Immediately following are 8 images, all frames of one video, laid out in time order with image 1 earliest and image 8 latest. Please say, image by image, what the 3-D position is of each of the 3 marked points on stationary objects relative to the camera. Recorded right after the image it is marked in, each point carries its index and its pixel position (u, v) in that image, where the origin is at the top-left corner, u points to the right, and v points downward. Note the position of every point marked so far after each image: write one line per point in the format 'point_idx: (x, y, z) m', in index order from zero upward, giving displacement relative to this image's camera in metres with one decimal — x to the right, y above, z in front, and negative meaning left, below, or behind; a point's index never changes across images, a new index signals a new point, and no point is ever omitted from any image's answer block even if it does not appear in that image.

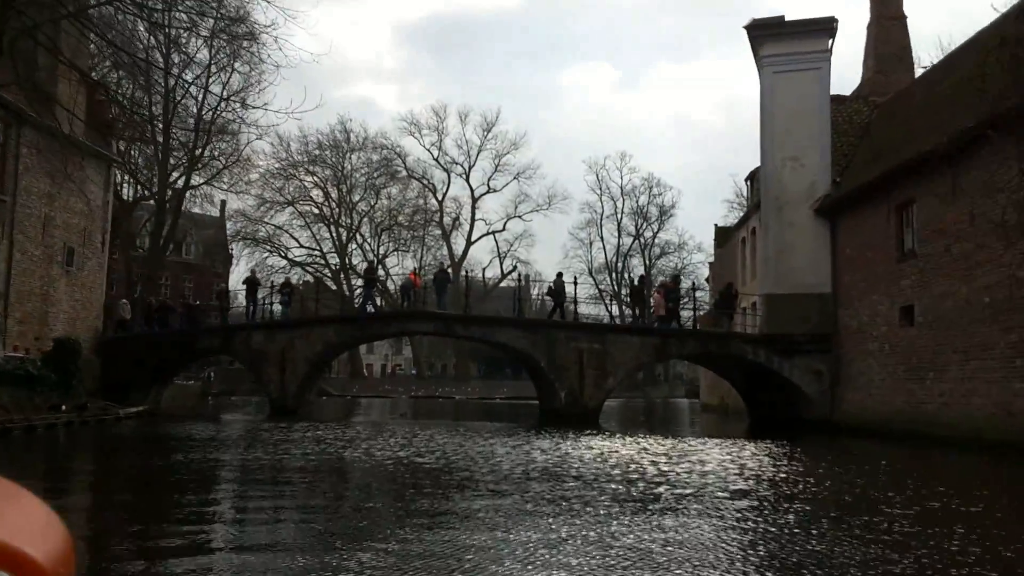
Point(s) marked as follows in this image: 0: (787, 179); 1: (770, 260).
0: (+5.9, +2.4, +19.4) m
1: (+5.6, +0.6, +19.4) m
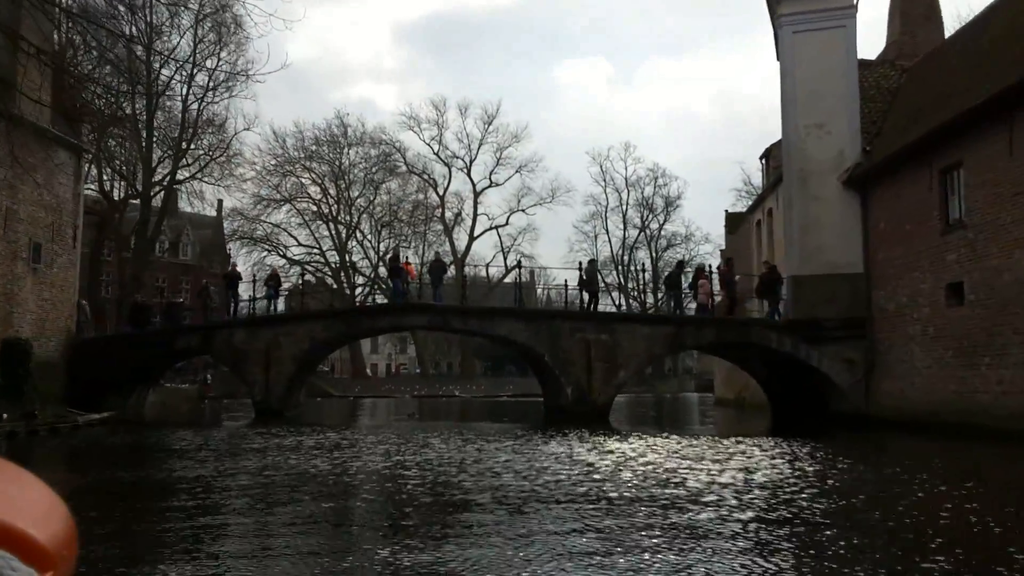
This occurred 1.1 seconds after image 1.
0: (+5.8, +2.7, +17.6) m
1: (+5.5, +1.0, +17.7) m
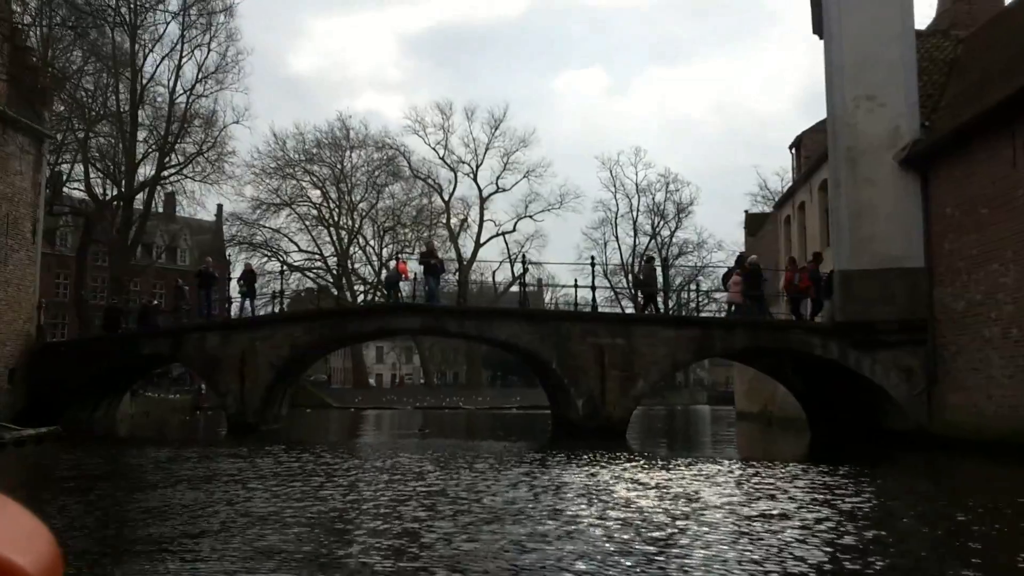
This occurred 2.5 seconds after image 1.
0: (+5.9, +2.8, +15.3) m
1: (+5.6, +1.0, +15.3) m
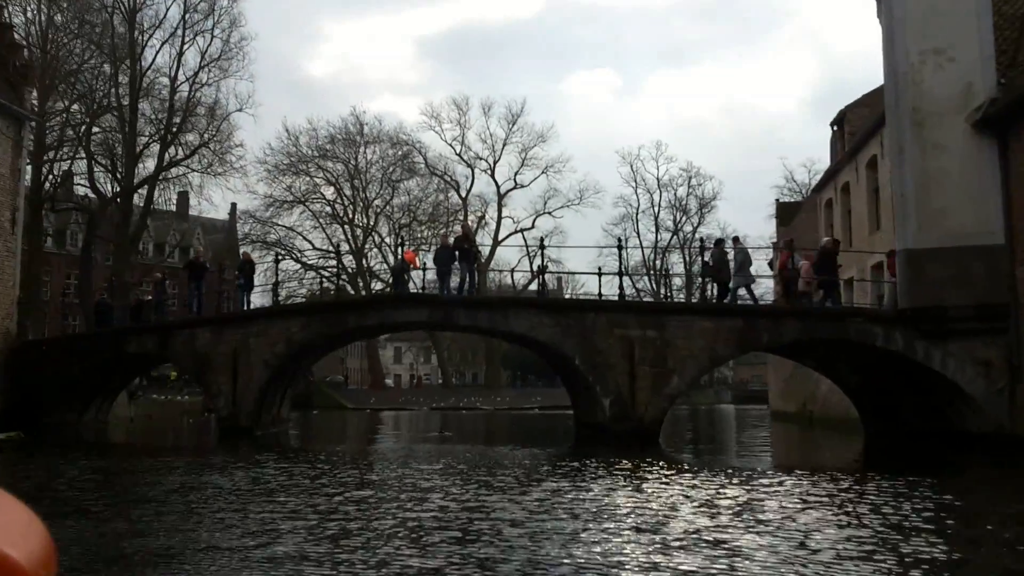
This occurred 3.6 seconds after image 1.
0: (+6.1, +3.1, +13.4) m
1: (+5.8, +1.3, +13.4) m
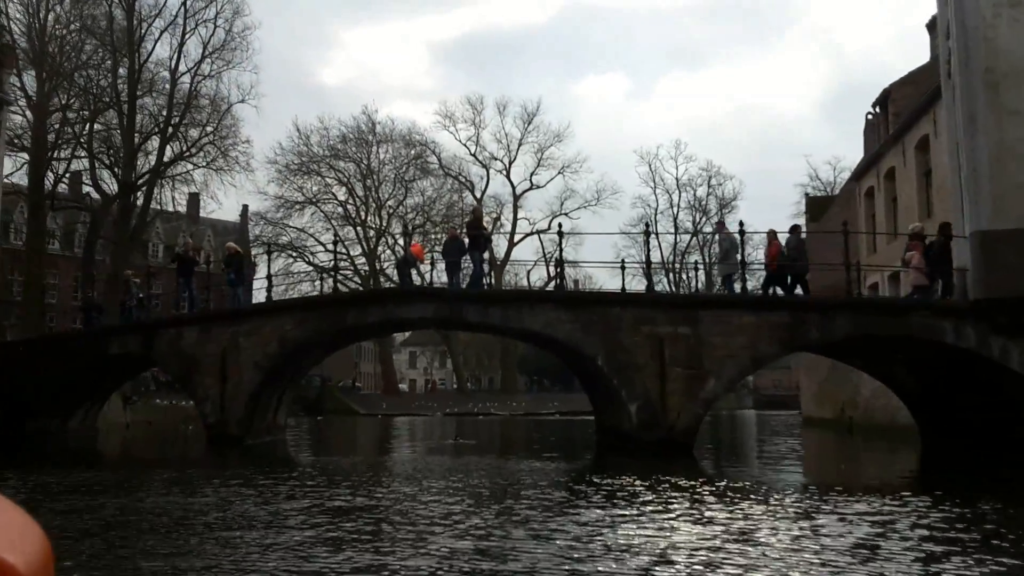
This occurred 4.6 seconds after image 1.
0: (+6.3, +3.2, +11.6) m
1: (+6.0, +1.5, +11.7) m
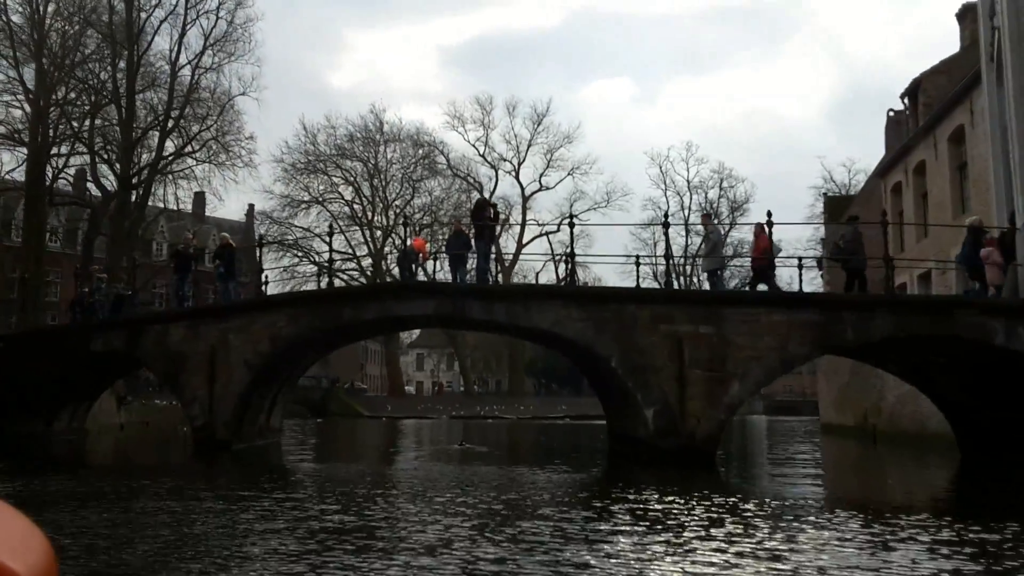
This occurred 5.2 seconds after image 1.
0: (+6.4, +3.2, +10.6) m
1: (+6.1, +1.5, +10.6) m
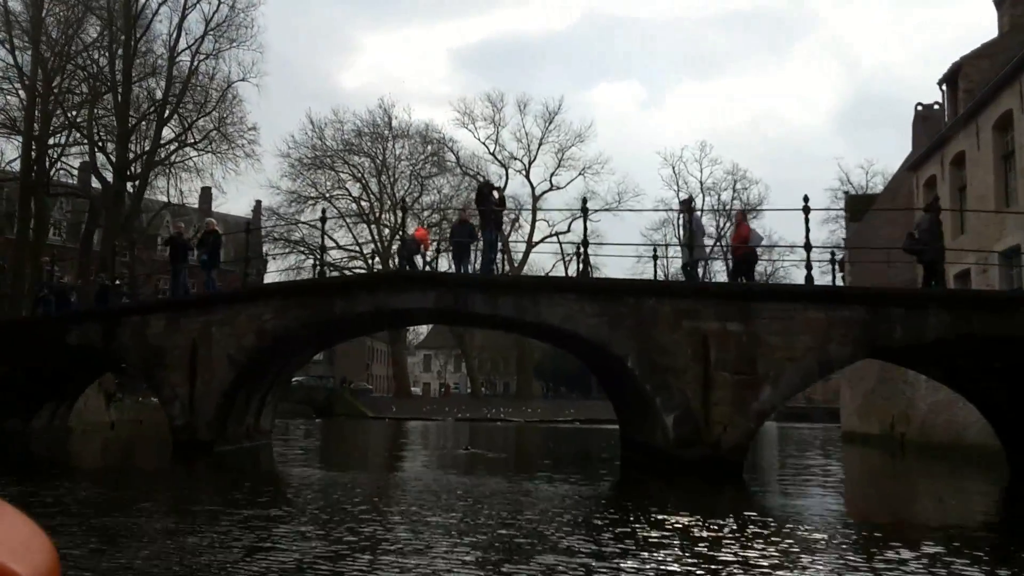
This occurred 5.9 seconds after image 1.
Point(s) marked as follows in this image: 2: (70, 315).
0: (+6.5, +3.3, +9.3) m
1: (+6.2, +1.5, +9.3) m
2: (-7.3, -0.4, +15.0) m
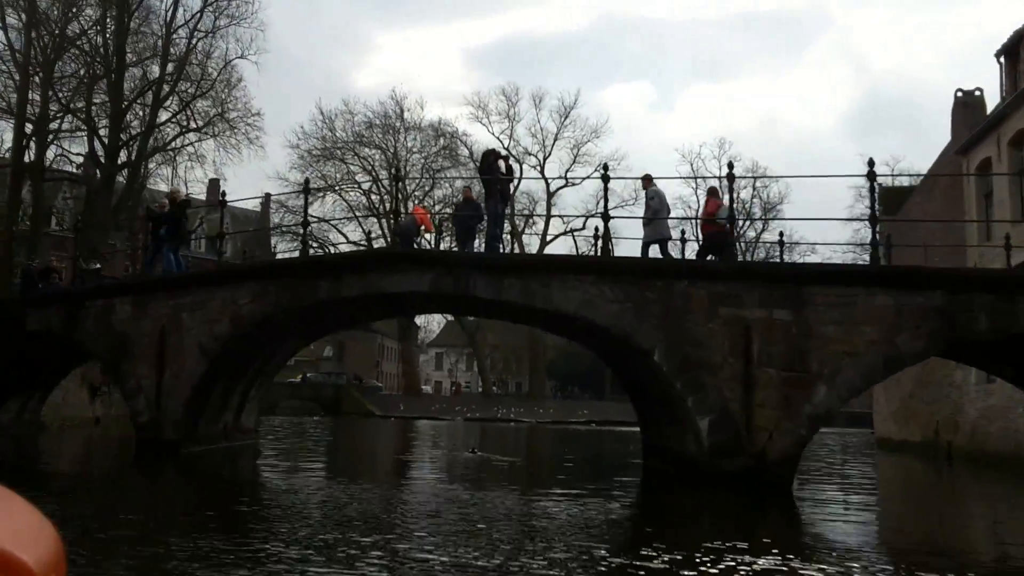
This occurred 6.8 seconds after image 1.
0: (+6.6, +3.4, +7.6) m
1: (+6.2, +1.7, +7.6) m
2: (-7.2, -0.1, +13.5) m
